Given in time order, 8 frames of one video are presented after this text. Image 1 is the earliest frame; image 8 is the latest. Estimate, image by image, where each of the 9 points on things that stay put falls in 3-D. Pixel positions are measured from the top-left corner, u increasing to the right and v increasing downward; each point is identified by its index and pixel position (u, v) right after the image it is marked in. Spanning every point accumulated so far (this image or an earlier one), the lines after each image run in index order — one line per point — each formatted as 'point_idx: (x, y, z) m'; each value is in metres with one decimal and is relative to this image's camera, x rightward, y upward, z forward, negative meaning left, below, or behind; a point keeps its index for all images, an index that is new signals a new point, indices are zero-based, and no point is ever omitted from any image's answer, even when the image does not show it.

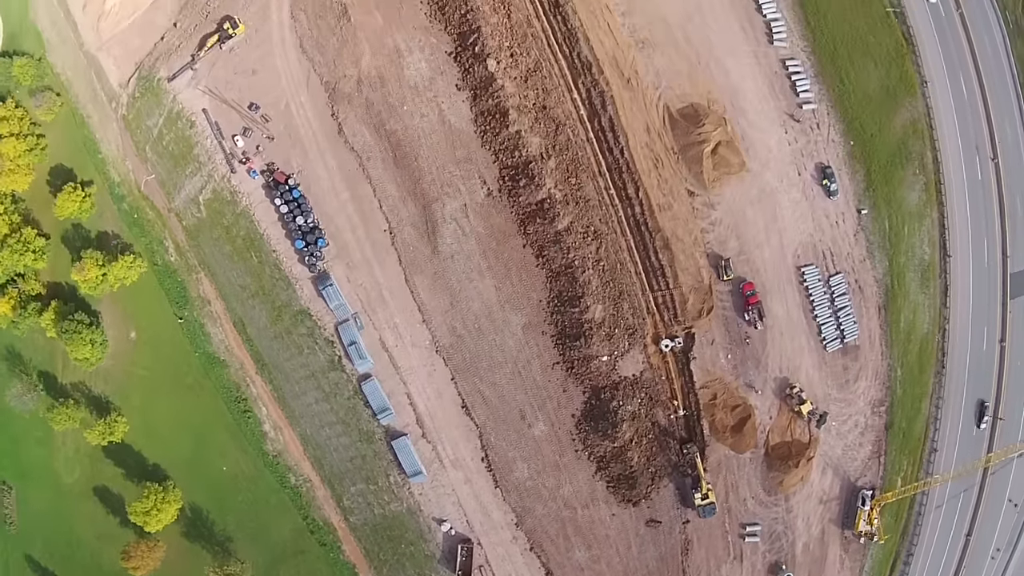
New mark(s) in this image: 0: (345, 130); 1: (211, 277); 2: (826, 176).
0: (-10.5, +9.9, +18.0) m
1: (-20.1, +0.8, +19.1) m
2: (+20.4, +7.3, +18.7) m
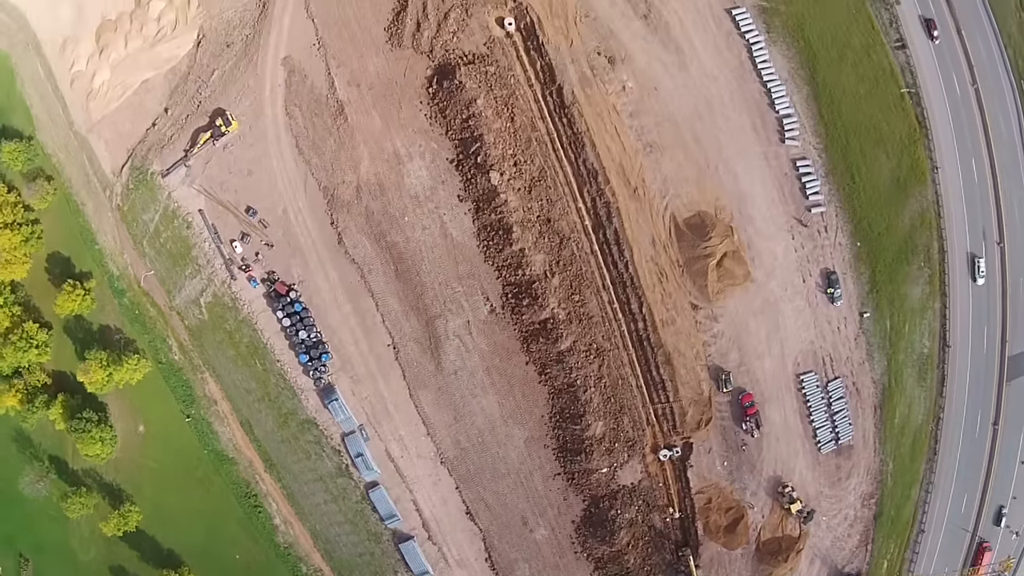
0: (-10.3, +3.0, +17.7) m
1: (-19.9, -6.0, +19.3) m
2: (+20.6, +0.3, +18.6) m
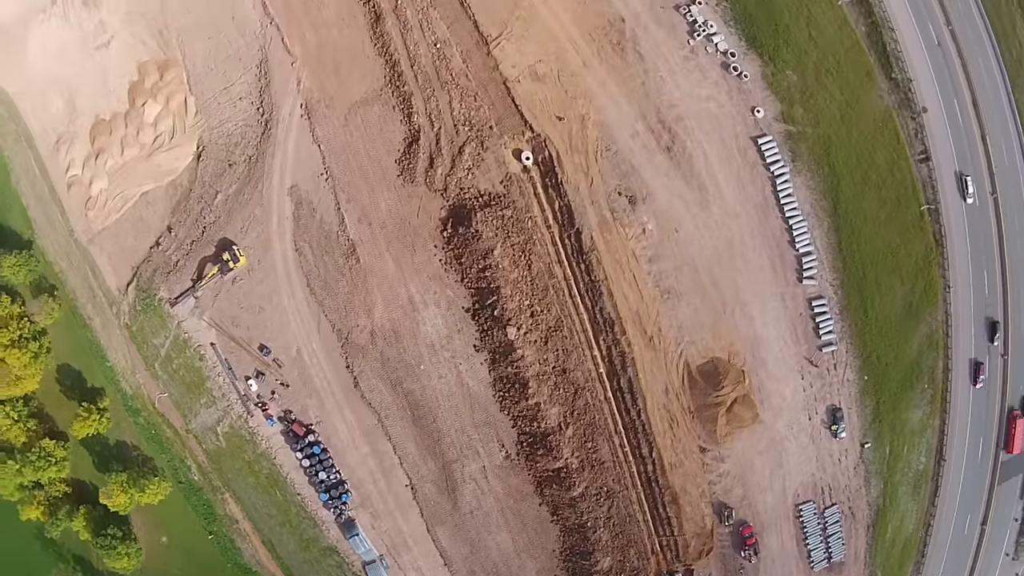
0: (-9.3, -5.9, +17.8) m
1: (-19.1, -14.7, +19.9) m
2: (+21.5, -8.8, +19.1) m
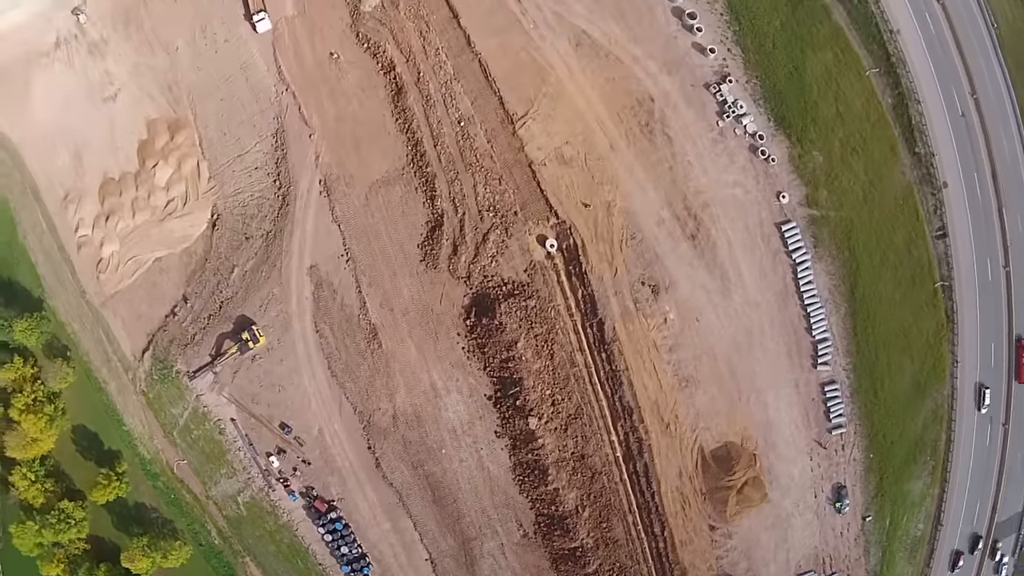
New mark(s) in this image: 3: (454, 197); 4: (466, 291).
0: (-8.2, -11.1, +18.1) m
1: (-18.1, -19.6, +20.4) m
2: (+22.6, -14.5, +19.8) m
3: (-3.5, +5.5, +17.3) m
4: (-2.7, -0.2, +17.3) m
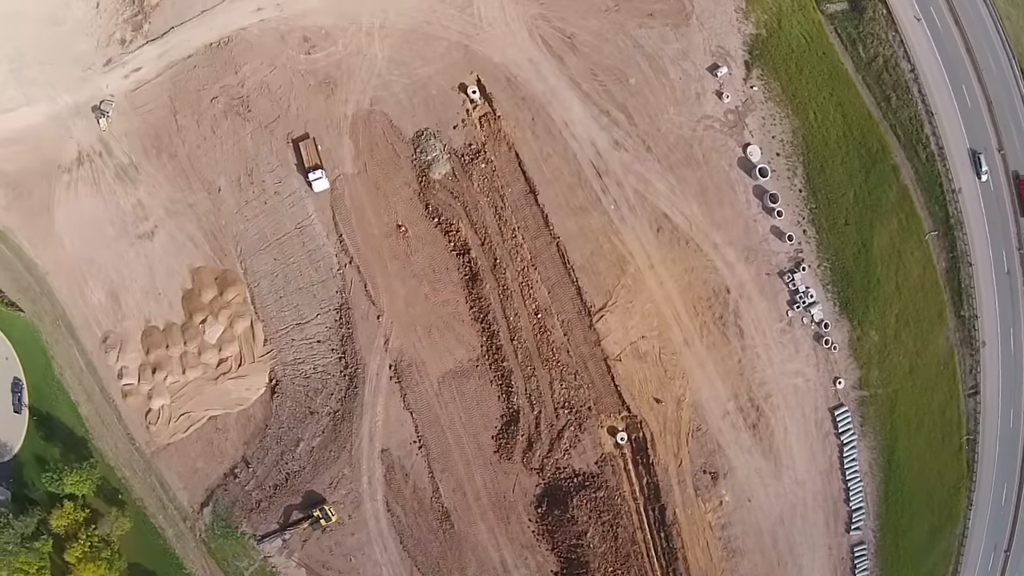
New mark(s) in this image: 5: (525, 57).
0: (-4.2, -22.6, +19.3) m
1: (-14.4, -30.5, +22.0) m
2: (+26.3, -26.8, +22.5) m
3: (+1.1, -6.3, +17.3) m
4: (+1.6, -12.0, +17.8) m
5: (+0.7, +14.9, +18.3) m
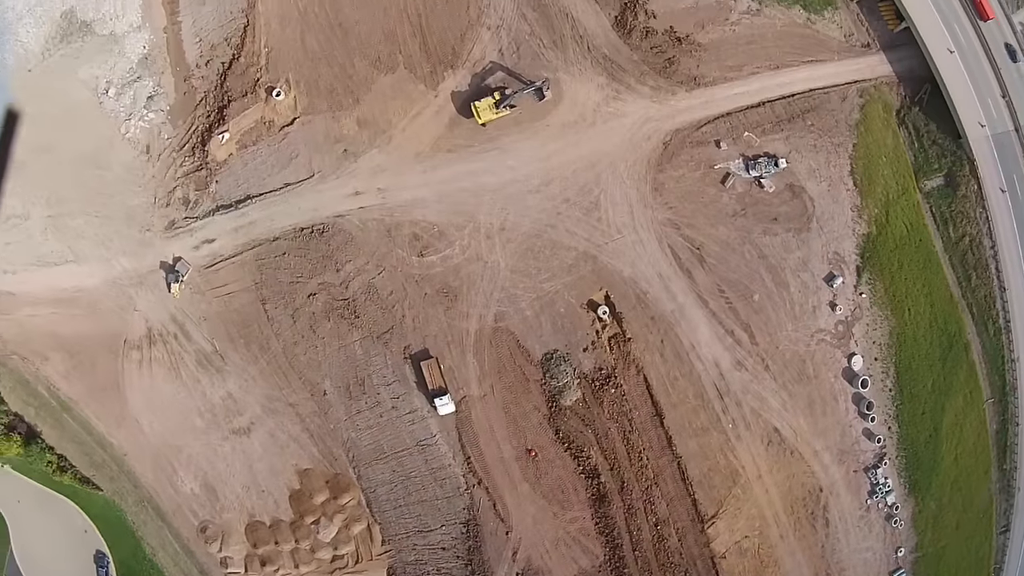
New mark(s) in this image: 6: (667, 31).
0: (+3.2, -35.9, +22.2) m
1: (-7.3, -43.5, +25.0) m
2: (+33.4, -40.0, +27.6) m
3: (+8.8, -20.0, +18.9) m
4: (+9.2, -25.6, +20.0) m
5: (+8.7, +1.2, +17.7) m
6: (+10.3, +17.1, +19.1) m
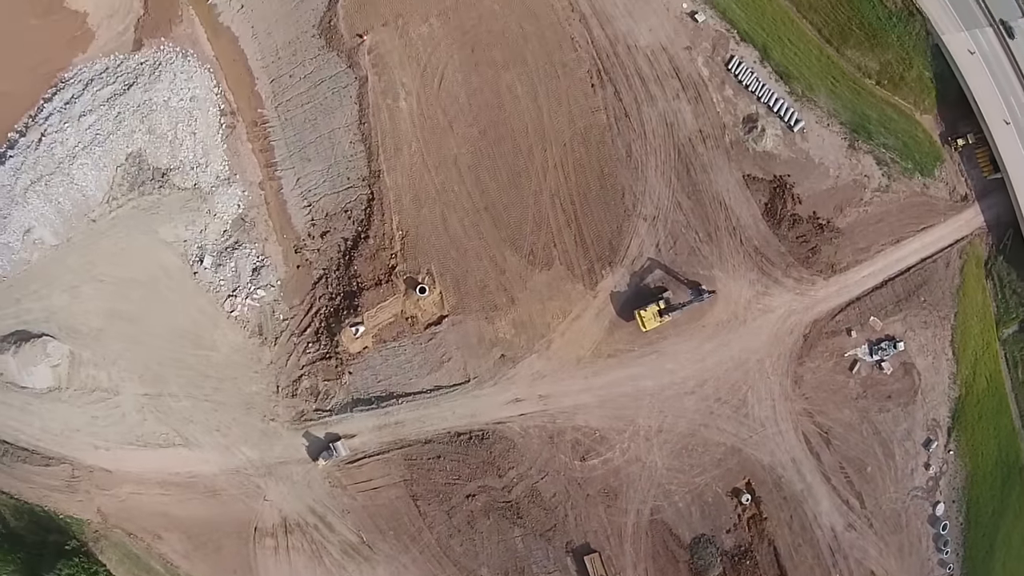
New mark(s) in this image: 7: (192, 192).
0: (+13.0, -47.8, +26.7) m
1: (+2.3, -55.2, +29.5) m
2: (+42.8, -51.0, +34.7) m
3: (+18.7, -32.2, +22.3) m
4: (+19.1, -37.7, +24.0) m
5: (+18.5, -11.3, +19.2) m
6: (+20.0, +4.7, +19.2) m
7: (-21.4, +6.4, +19.3) m
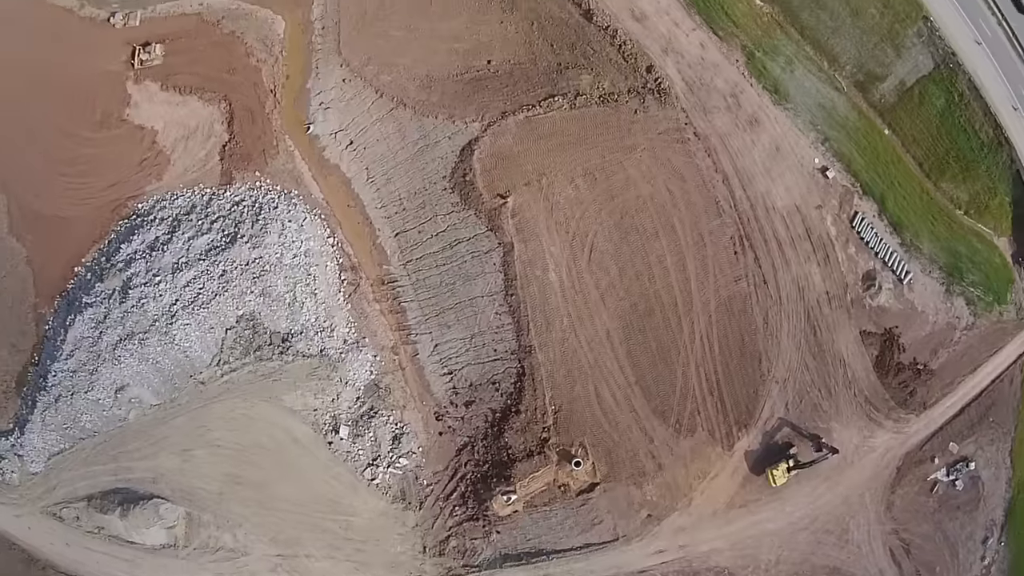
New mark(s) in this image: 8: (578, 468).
0: (+22.4, -57.4, +32.0) m
1: (+11.7, -64.7, +34.6) m
2: (+51.6, -59.4, +42.0) m
3: (+28.2, -42.0, +26.8) m
4: (+28.5, -47.3, +28.9) m
5: (+27.9, -21.4, +22.1) m
6: (+29.1, -5.4, +20.9) m
7: (-12.2, -4.4, +18.2) m
8: (+4.0, -11.2, +17.9) m
